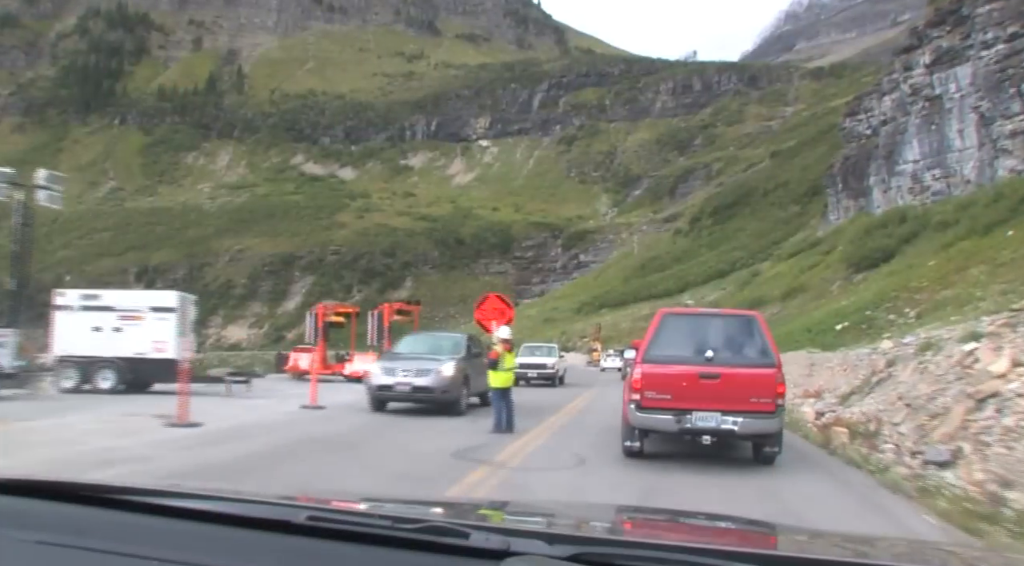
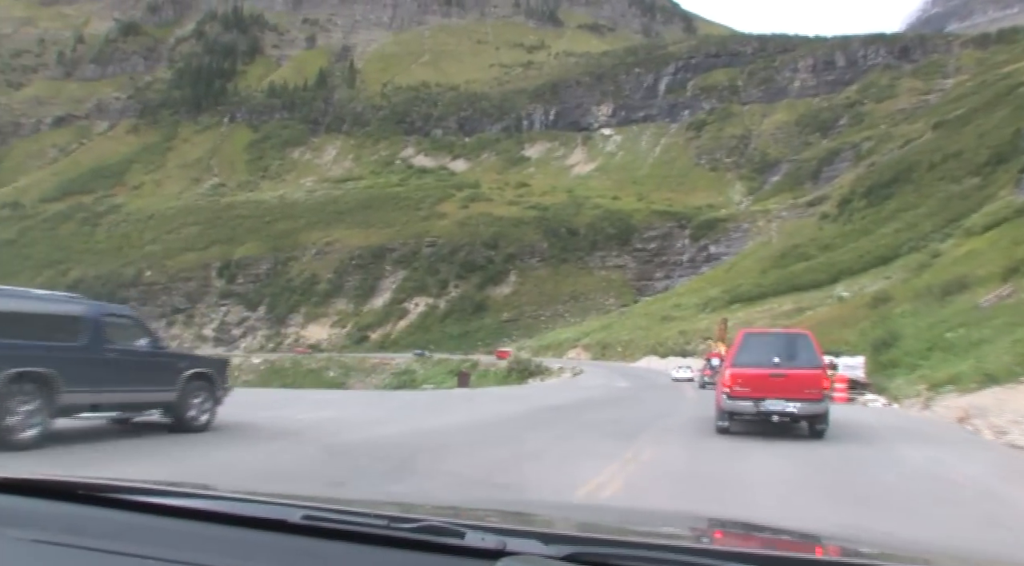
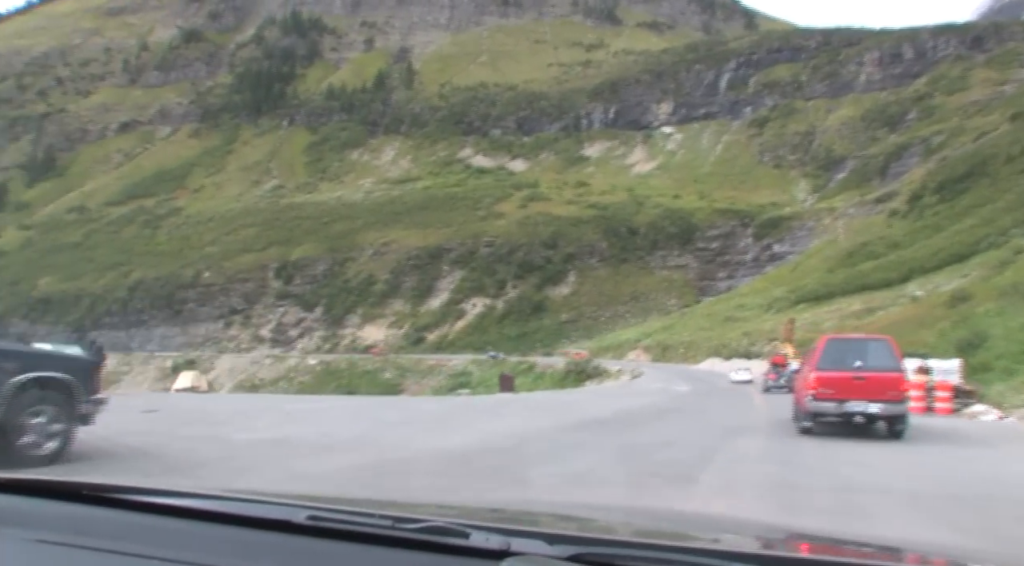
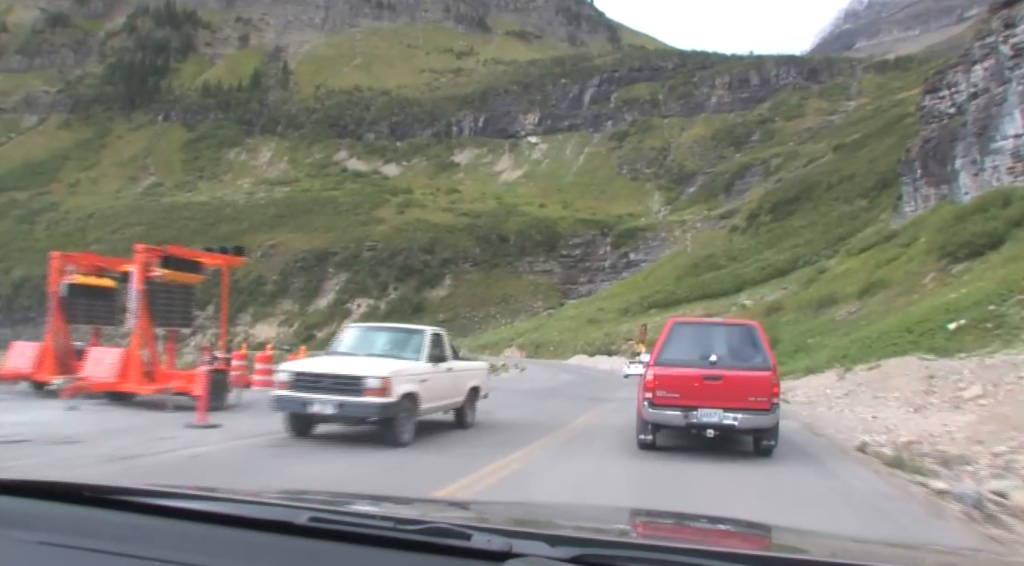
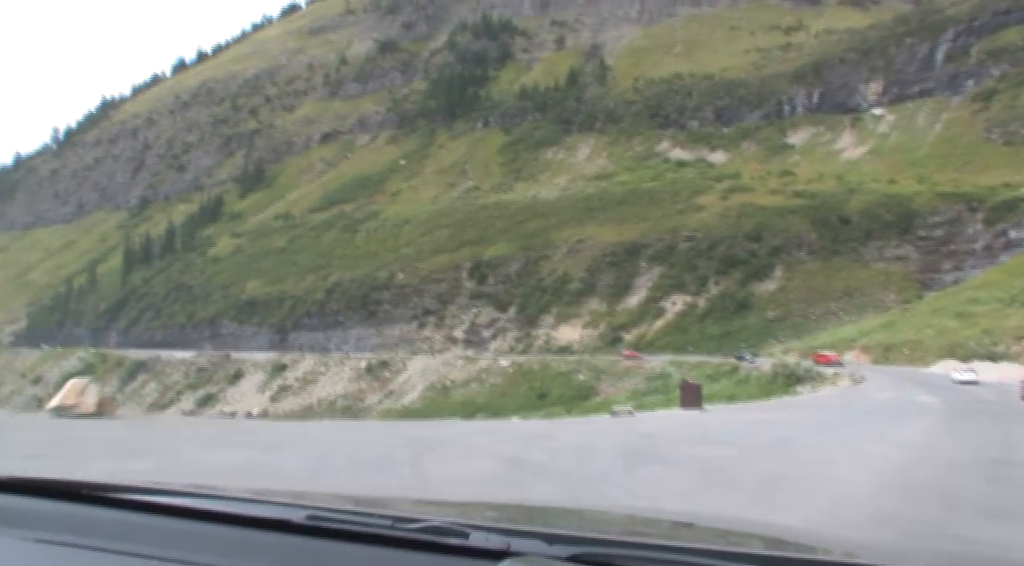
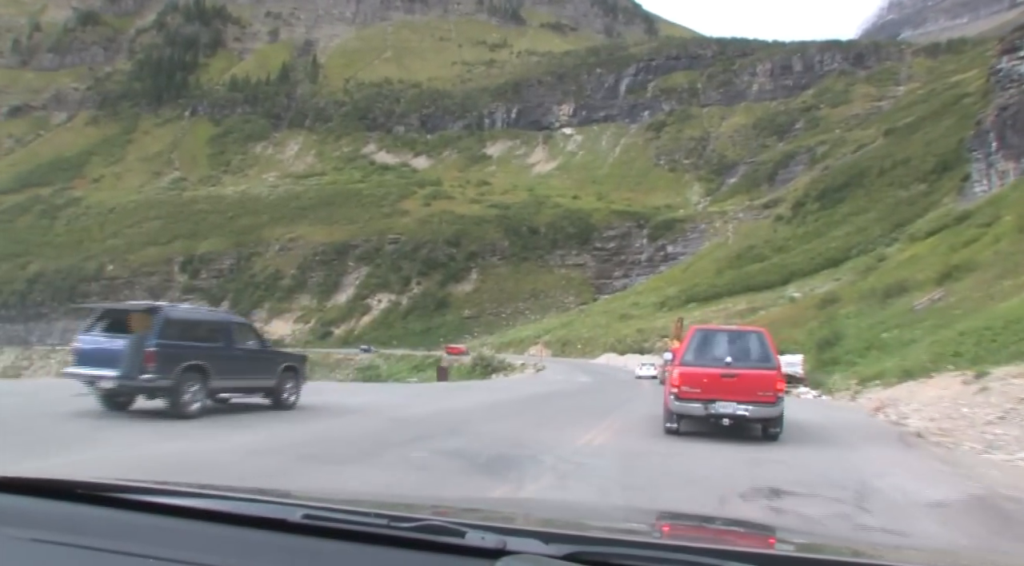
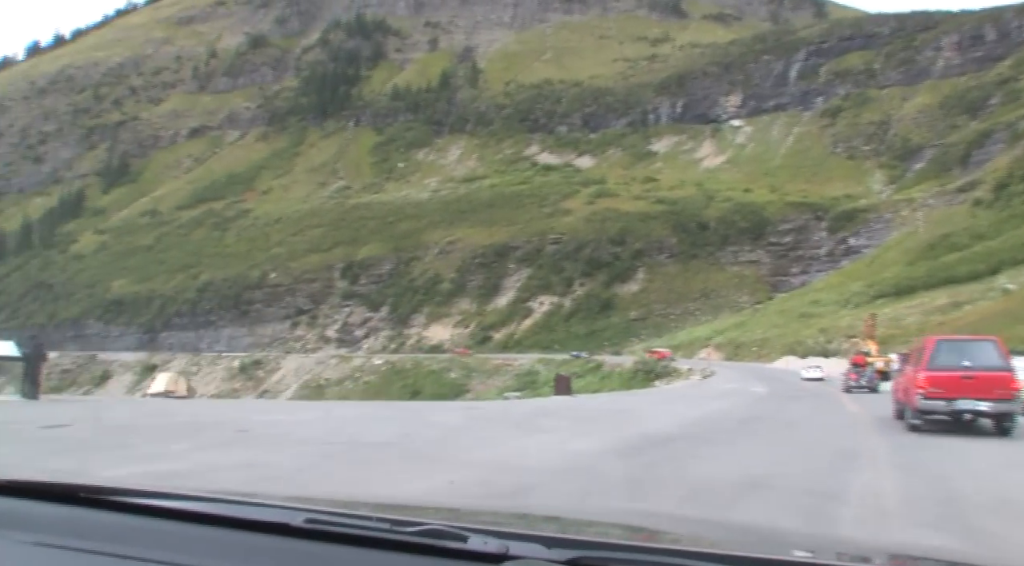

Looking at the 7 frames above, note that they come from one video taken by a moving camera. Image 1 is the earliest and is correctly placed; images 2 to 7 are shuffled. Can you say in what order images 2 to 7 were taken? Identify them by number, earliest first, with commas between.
4, 6, 2, 3, 7, 5
